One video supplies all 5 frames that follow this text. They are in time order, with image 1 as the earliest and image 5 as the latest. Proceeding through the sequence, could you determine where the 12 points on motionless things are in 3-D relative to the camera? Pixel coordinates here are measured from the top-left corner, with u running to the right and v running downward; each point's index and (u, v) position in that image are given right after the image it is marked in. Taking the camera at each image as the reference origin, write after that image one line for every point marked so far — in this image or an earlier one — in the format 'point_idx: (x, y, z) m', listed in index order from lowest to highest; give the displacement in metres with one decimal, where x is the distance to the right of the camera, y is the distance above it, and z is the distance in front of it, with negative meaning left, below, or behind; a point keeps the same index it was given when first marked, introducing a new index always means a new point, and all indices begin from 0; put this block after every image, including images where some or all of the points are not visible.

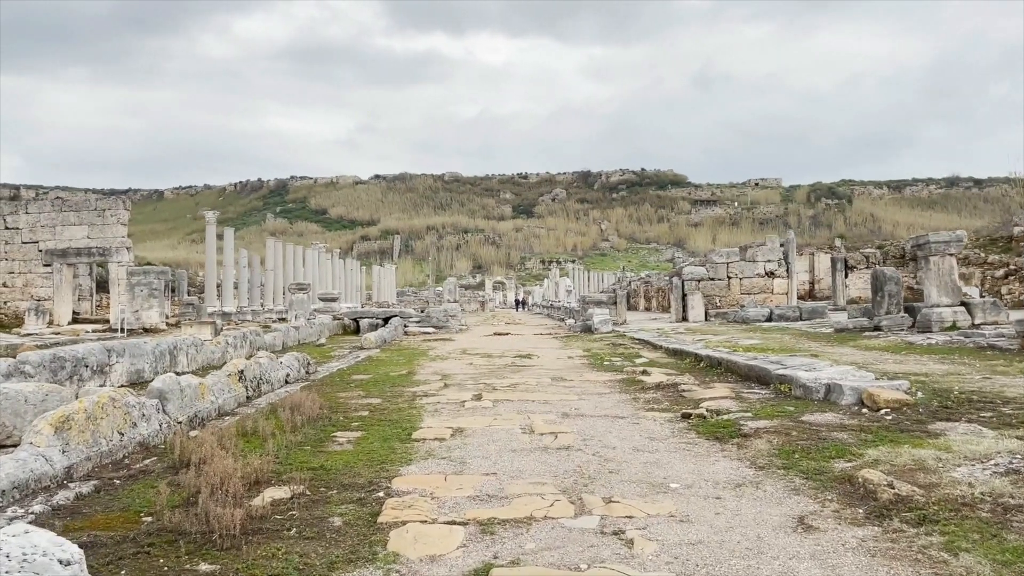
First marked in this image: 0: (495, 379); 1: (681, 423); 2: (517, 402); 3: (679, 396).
0: (-0.2, -1.1, +8.0) m
1: (+1.2, -1.0, +5.0) m
2: (0.0, -1.0, +6.2) m
3: (+1.5, -1.0, +6.2) m
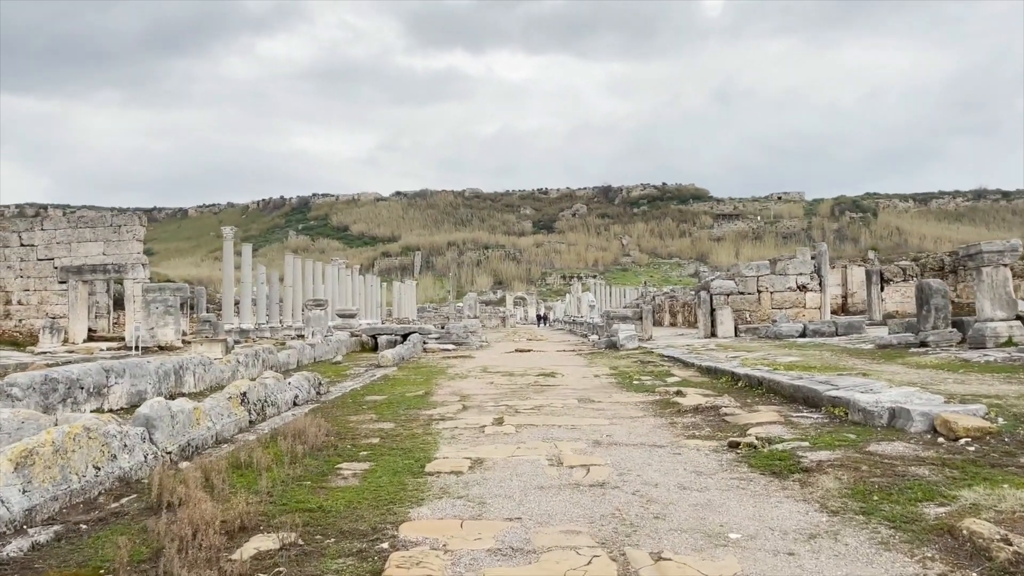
0: (+0.1, -1.2, +7.4) m
1: (+1.4, -1.1, +4.4) m
2: (+0.2, -1.1, +5.7) m
3: (+1.7, -1.1, +5.6) m
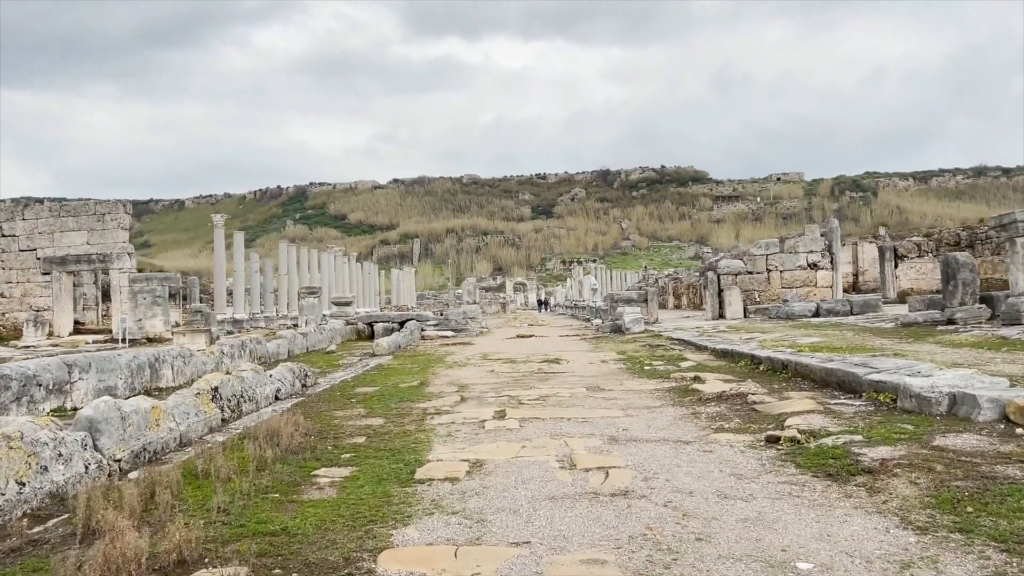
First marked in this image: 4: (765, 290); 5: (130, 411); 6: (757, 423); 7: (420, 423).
0: (+0.1, -1.0, +6.8) m
1: (+1.4, -0.9, +3.8) m
2: (+0.3, -1.0, +5.0) m
3: (+1.7, -0.9, +5.0) m
4: (+6.3, -0.1, +17.0) m
5: (-2.3, -0.8, +4.2) m
6: (+1.6, -0.9, +4.5) m
7: (-0.7, -1.0, +5.2) m
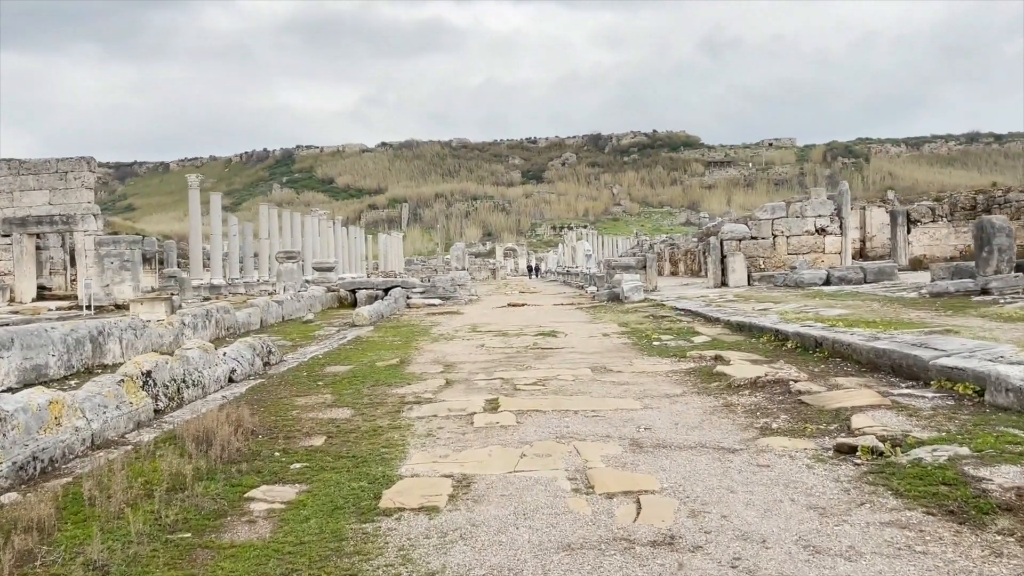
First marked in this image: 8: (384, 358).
0: (0.0, -0.7, +5.9) m
1: (+1.4, -0.8, +2.9) m
2: (+0.2, -0.8, +4.1) m
3: (+1.7, -0.7, +4.1) m
4: (+6.0, +0.7, +16.1) m
5: (-2.3, -0.6, +3.2) m
6: (+1.6, -0.7, +3.6) m
7: (-0.7, -0.8, +4.3) m
8: (-1.3, -0.7, +7.0) m
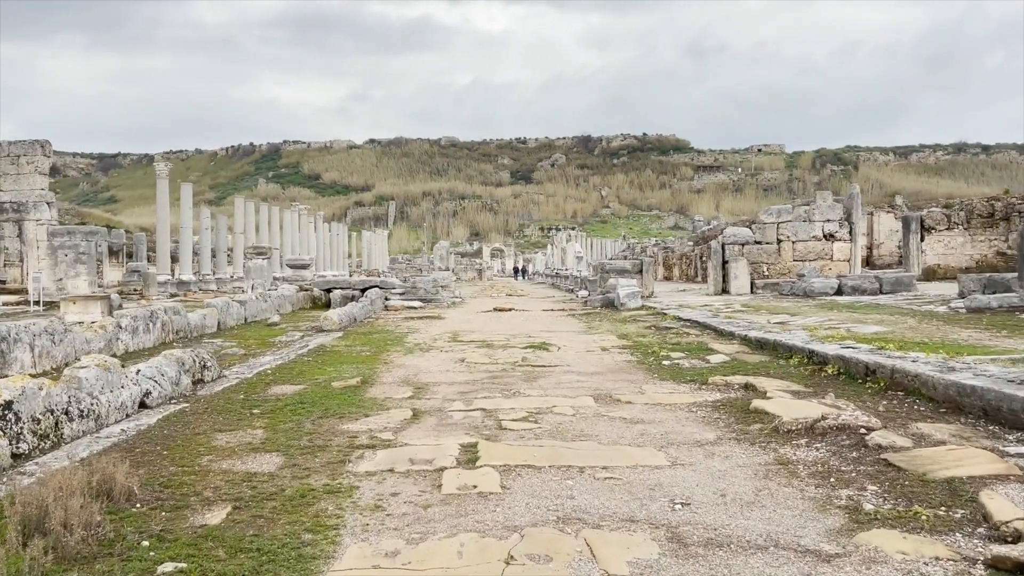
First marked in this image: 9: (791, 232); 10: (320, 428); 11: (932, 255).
0: (-0.1, -0.8, +4.8) m
1: (+1.3, -0.8, +1.8) m
2: (+0.2, -0.8, +3.0) m
3: (+1.6, -0.8, +3.0) m
4: (+5.8, +0.6, +15.1) m
5: (-2.4, -0.6, +2.1) m
6: (+1.5, -0.8, +2.6) m
7: (-0.8, -0.8, +3.2) m
8: (-1.4, -0.7, +5.9) m
9: (+6.1, +1.2, +15.0) m
10: (-1.1, -0.8, +4.0) m
11: (+9.5, +0.8, +15.7) m
